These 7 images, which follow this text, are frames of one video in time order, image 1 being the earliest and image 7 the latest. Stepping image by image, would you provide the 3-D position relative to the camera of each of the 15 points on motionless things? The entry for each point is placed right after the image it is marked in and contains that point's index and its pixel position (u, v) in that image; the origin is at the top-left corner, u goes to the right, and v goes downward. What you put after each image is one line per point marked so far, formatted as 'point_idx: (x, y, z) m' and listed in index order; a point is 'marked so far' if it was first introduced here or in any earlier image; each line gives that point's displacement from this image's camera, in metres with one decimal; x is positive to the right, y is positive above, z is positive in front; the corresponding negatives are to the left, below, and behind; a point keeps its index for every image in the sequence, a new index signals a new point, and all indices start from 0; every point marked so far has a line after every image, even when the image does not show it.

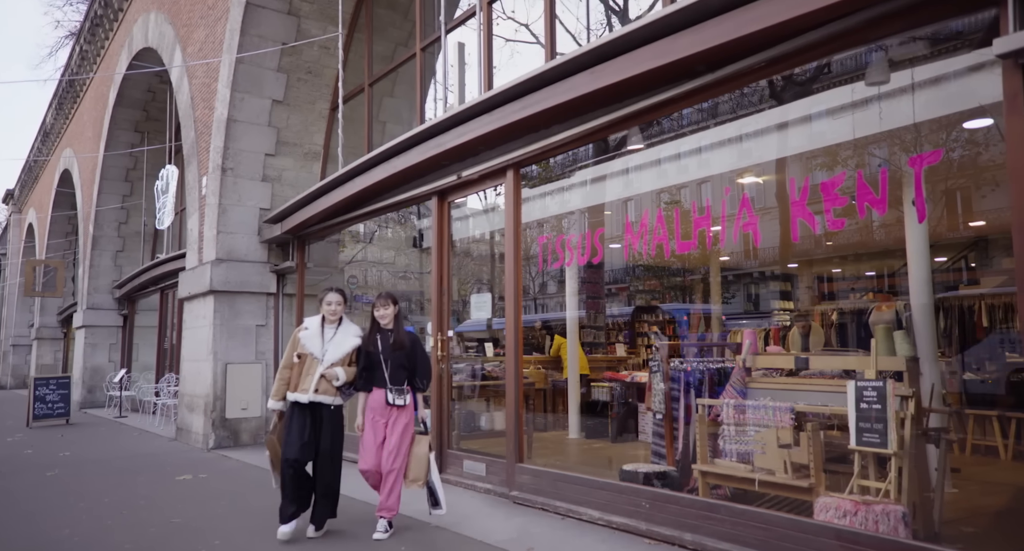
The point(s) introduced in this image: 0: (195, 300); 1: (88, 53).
0: (-4.7, -0.4, +10.0) m
1: (-11.6, +6.1, +18.4) m
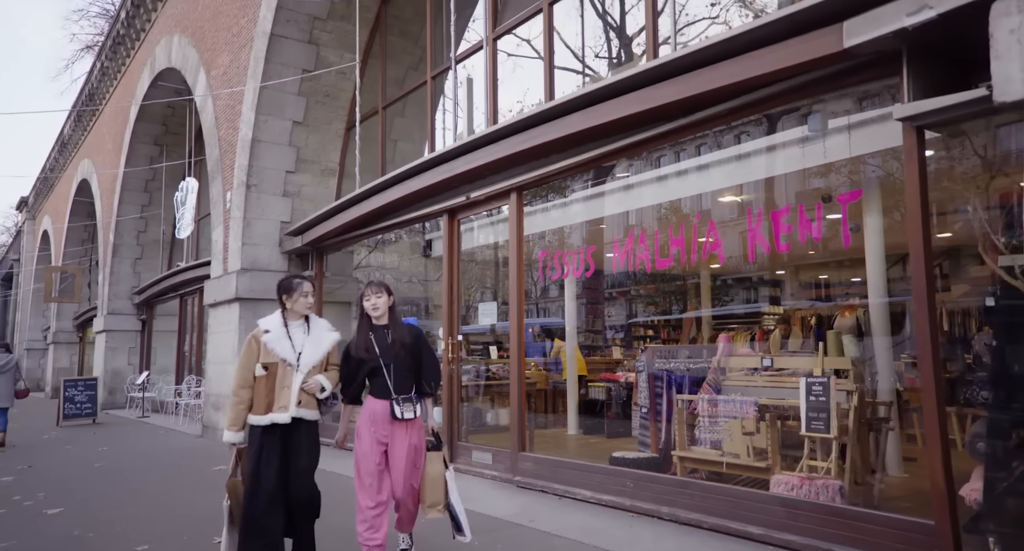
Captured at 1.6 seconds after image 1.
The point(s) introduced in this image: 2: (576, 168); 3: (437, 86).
0: (-4.7, -0.5, +10.8) m
1: (-11.6, +6.0, +19.3) m
2: (+0.6, +1.0, +6.0) m
3: (-1.0, +2.5, +8.9) m
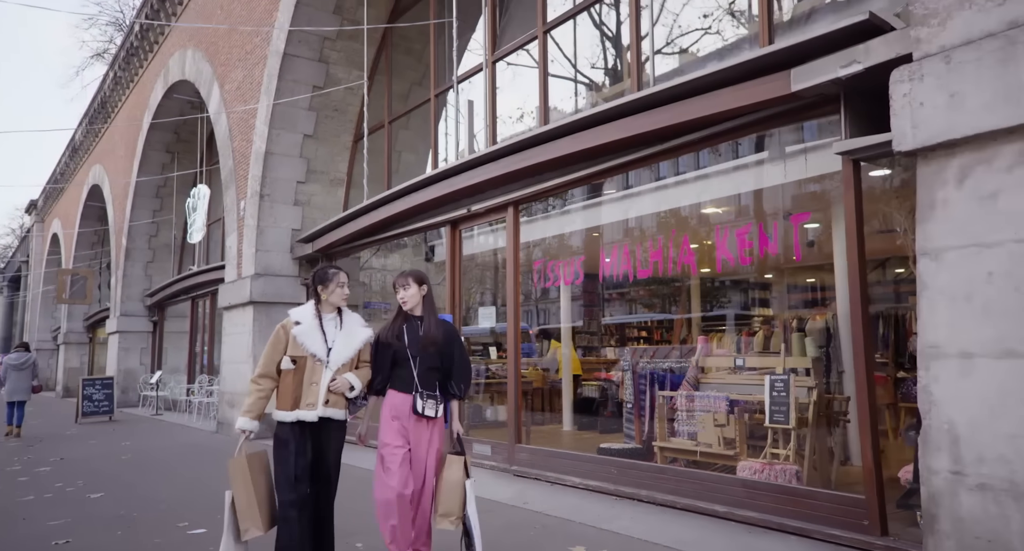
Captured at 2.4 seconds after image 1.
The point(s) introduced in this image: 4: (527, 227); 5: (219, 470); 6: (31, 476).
0: (-4.7, -0.6, +11.4) m
1: (-11.6, +5.9, +19.9) m
2: (+0.6, +0.9, +6.6) m
3: (-1.0, +2.5, +9.5) m
4: (+0.2, +0.6, +7.3) m
5: (-3.4, -2.3, +7.8) m
6: (-5.5, -2.3, +7.6) m
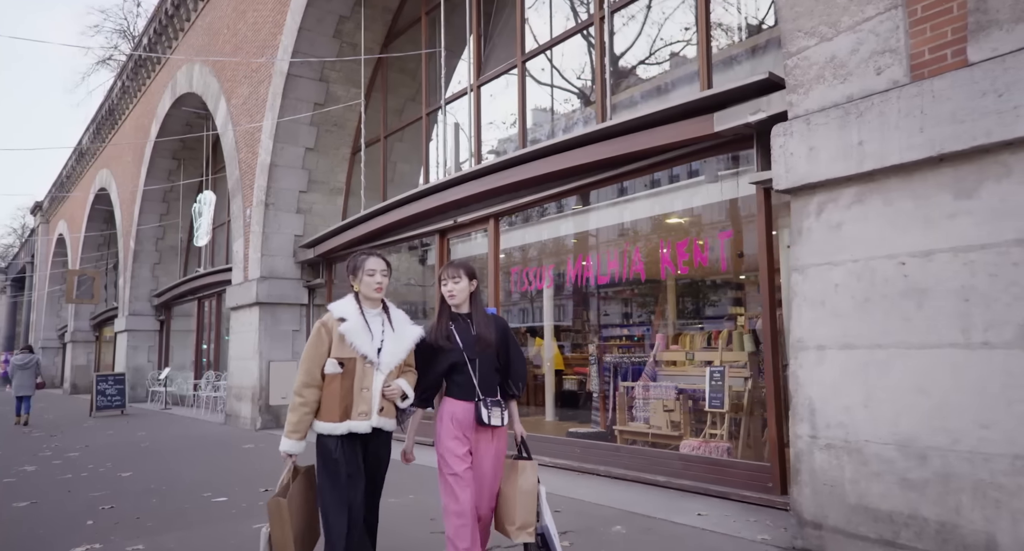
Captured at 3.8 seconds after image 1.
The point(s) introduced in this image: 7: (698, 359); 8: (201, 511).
0: (-5.0, -0.6, +12.3) m
1: (-11.9, +5.8, +20.8) m
2: (+0.4, +0.8, +7.5) m
3: (-1.3, +2.4, +10.4) m
4: (0.0, +0.5, +8.2) m
5: (-3.6, -2.3, +8.7) m
6: (-5.7, -2.3, +8.5) m
7: (+1.8, -0.8, +6.3) m
8: (-2.6, -1.9, +5.5) m
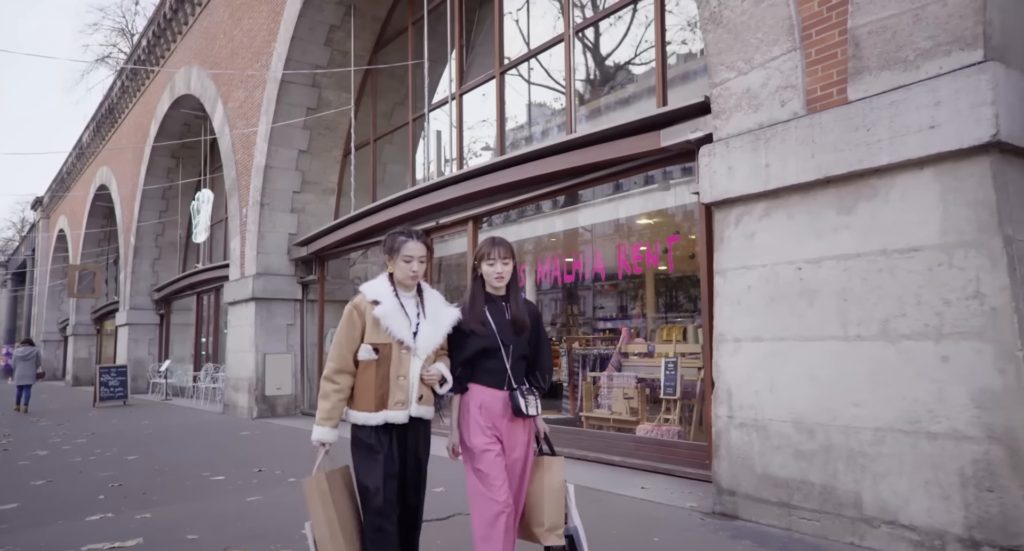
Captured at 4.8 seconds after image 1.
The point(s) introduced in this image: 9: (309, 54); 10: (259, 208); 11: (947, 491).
0: (-5.3, -0.6, +12.9) m
1: (-12.2, +6.0, +21.3) m
2: (+0.1, +0.9, +8.1) m
3: (-1.6, +2.5, +11.0) m
4: (-0.3, +0.5, +8.8) m
5: (-3.9, -2.3, +9.3) m
6: (-6.0, -2.3, +9.1) m
7: (+1.5, -0.8, +6.9) m
8: (-2.9, -1.9, +6.1) m
9: (-3.6, +3.9, +11.8) m
10: (-4.6, +1.2, +12.3) m
11: (+2.1, -1.0, +3.3) m
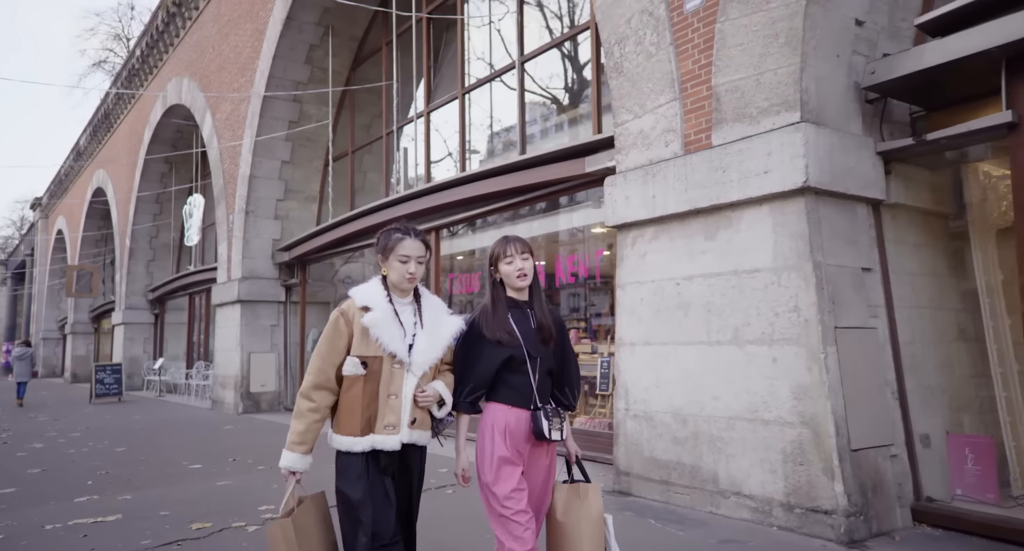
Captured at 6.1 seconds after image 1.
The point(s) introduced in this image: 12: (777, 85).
0: (-5.8, -0.6, +13.6) m
1: (-12.8, +6.0, +22.0) m
2: (-0.5, +0.8, +8.9) m
3: (-2.1, +2.4, +11.7) m
4: (-0.9, +0.4, +9.5) m
5: (-4.4, -2.4, +10.1) m
6: (-6.6, -2.4, +9.9) m
7: (+1.0, -0.9, +7.7) m
8: (-3.4, -2.0, +6.9) m
9: (-4.1, +3.8, +12.5) m
10: (-5.2, +1.2, +13.1) m
11: (+1.6, -1.1, +4.0) m
12: (+1.6, +1.2, +4.1) m
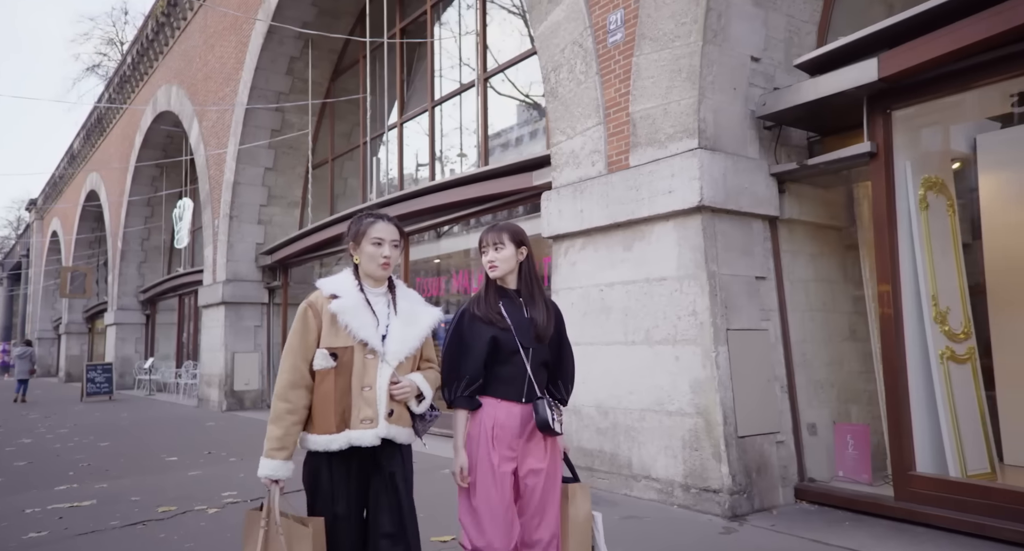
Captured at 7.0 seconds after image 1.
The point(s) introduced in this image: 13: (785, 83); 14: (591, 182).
0: (-6.3, -0.7, +14.1) m
1: (-13.3, +5.9, +22.4) m
2: (-0.9, +0.7, +9.4) m
3: (-2.6, +2.3, +12.2) m
4: (-1.4, +0.4, +10.0) m
5: (-4.9, -2.4, +10.6) m
6: (-7.1, -2.5, +10.4) m
7: (+0.5, -0.9, +8.2) m
8: (-3.9, -2.1, +7.4) m
9: (-4.7, +3.8, +13.0) m
10: (-5.7, +1.1, +13.6) m
11: (+1.1, -1.2, +4.6) m
12: (+1.2, +1.1, +4.7) m
13: (+2.0, +1.4, +4.9) m
14: (+0.6, +0.7, +5.4) m
